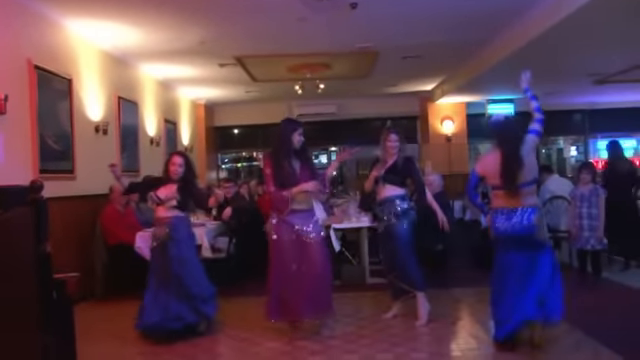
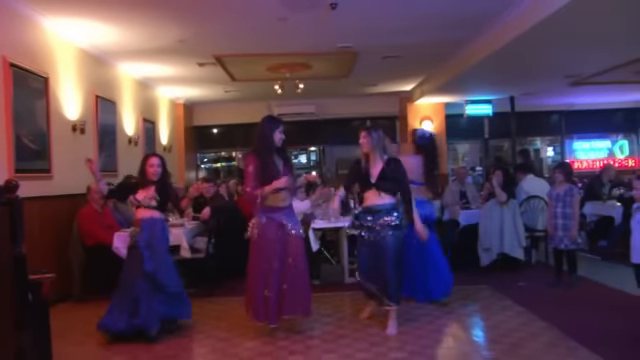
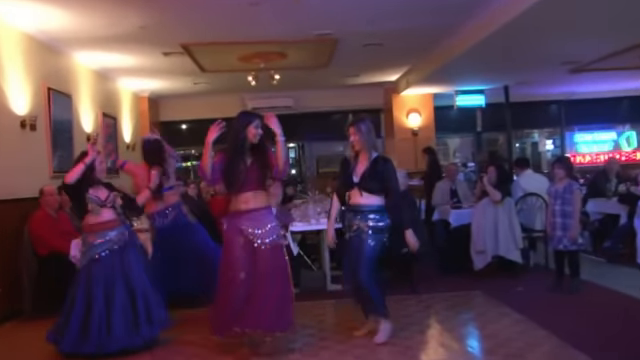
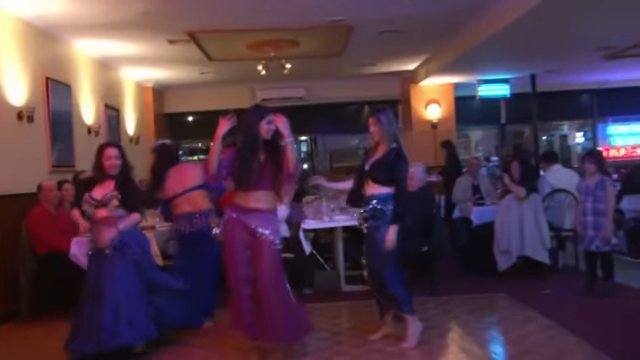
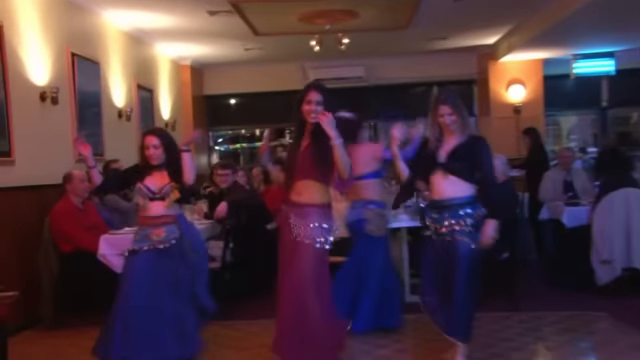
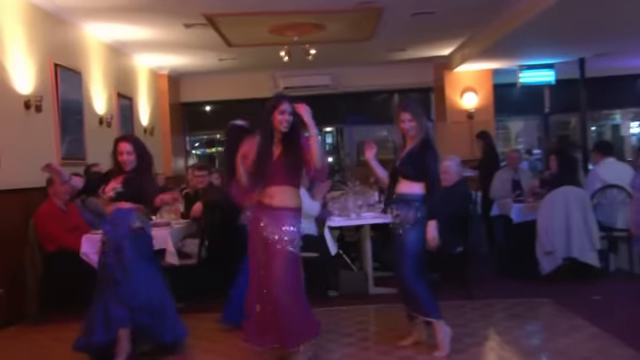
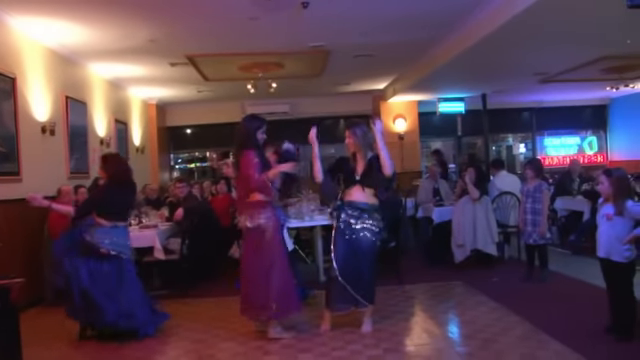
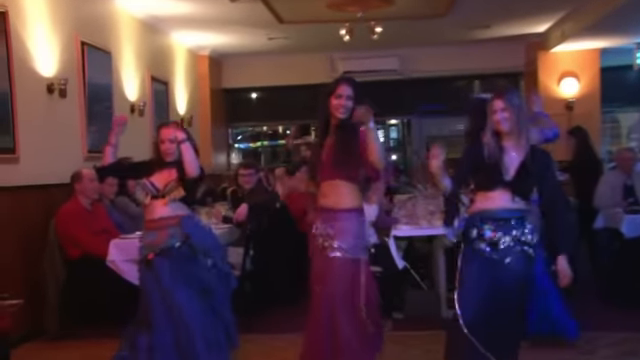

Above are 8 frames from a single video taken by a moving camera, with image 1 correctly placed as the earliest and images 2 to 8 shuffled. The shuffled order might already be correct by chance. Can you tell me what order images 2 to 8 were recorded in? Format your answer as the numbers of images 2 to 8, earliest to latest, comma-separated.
2, 7, 3, 4, 6, 5, 8
